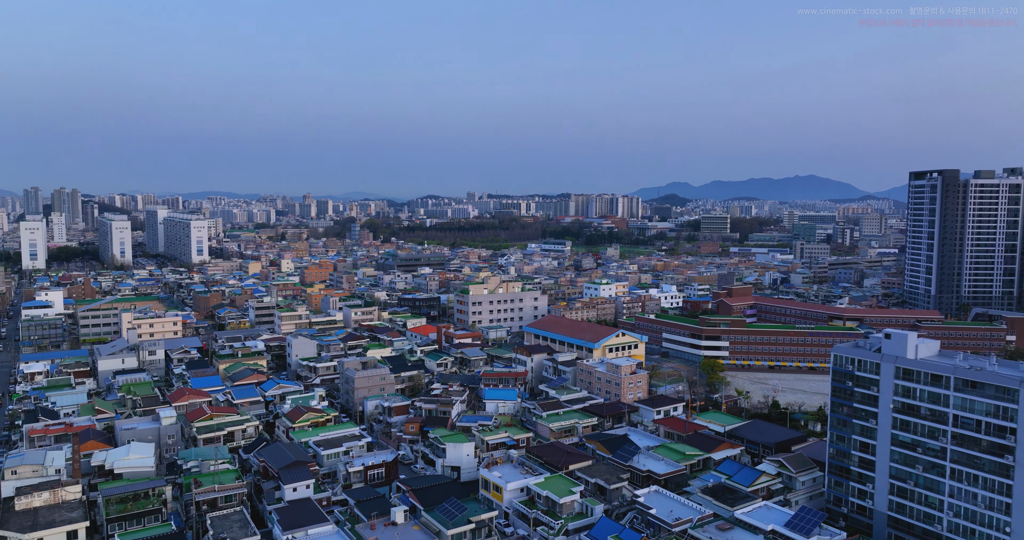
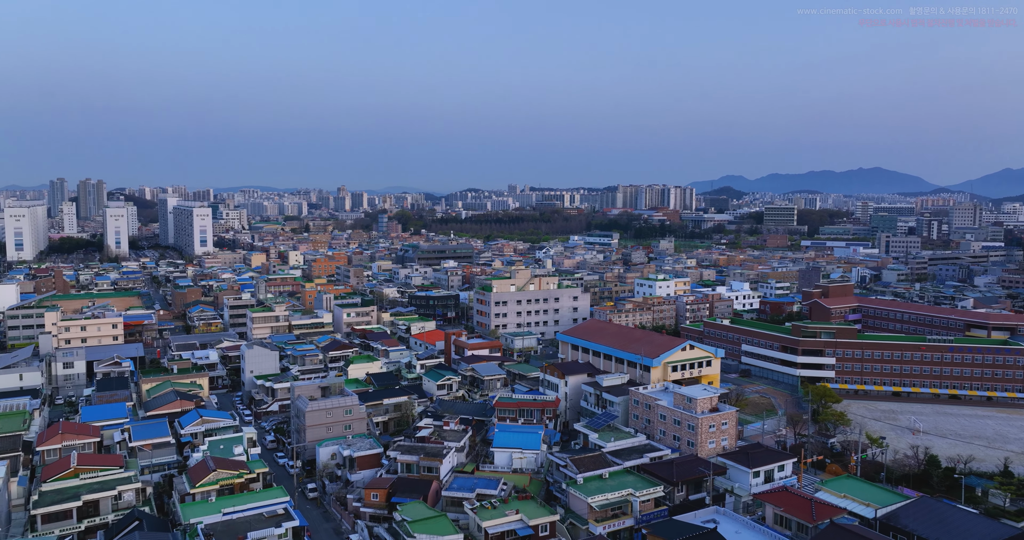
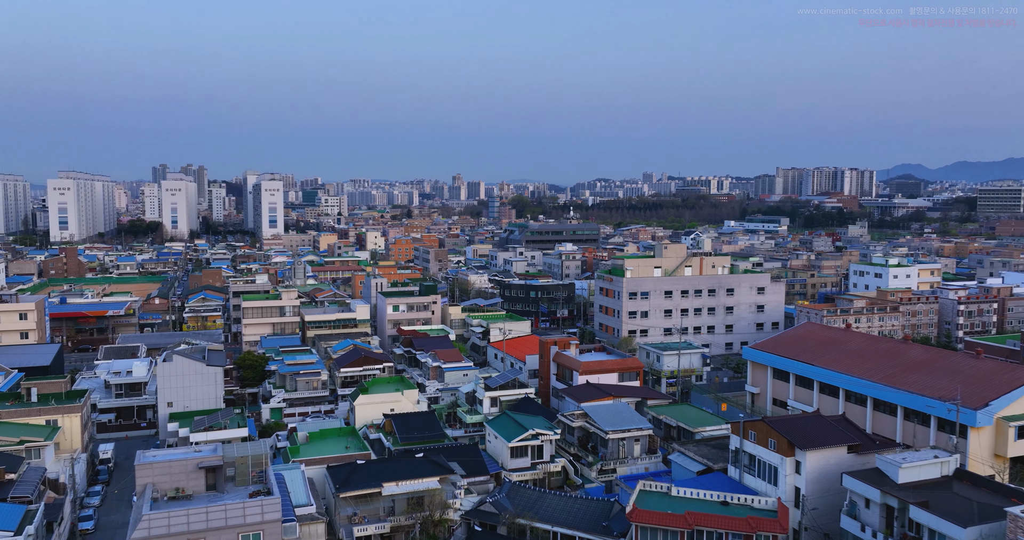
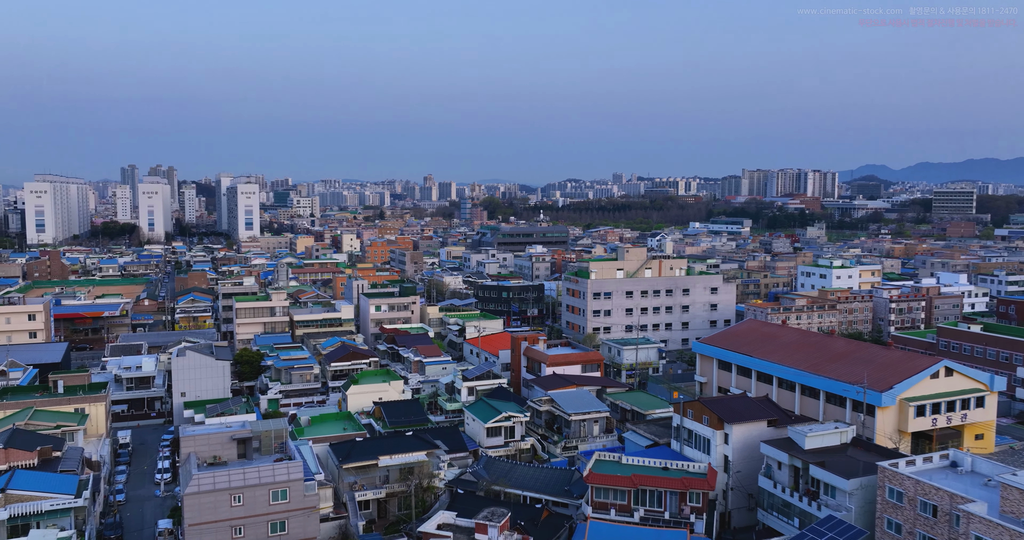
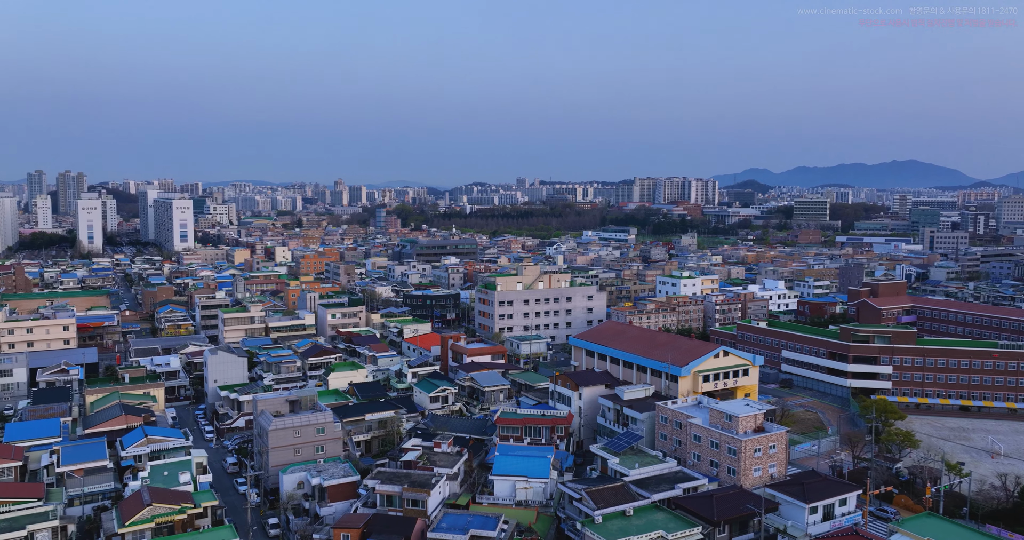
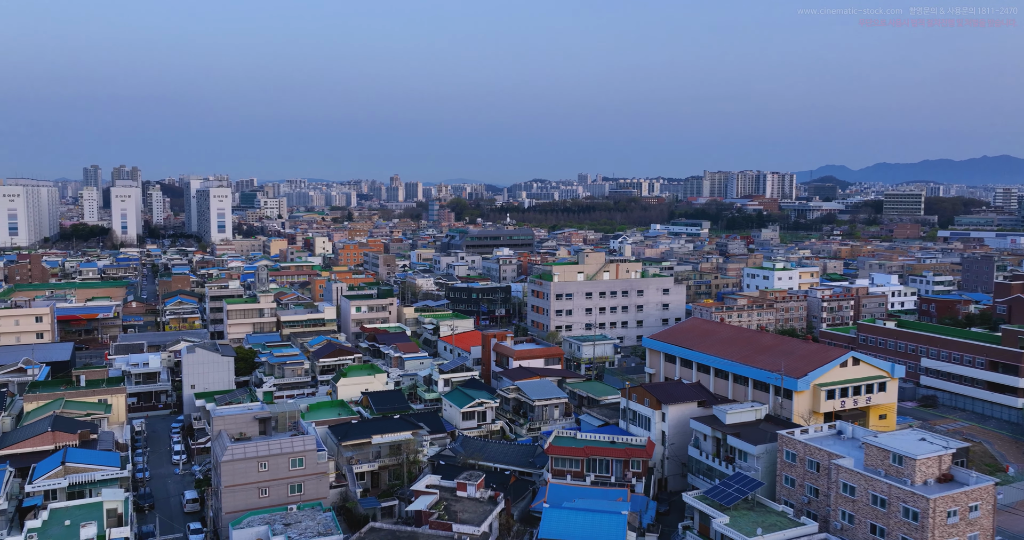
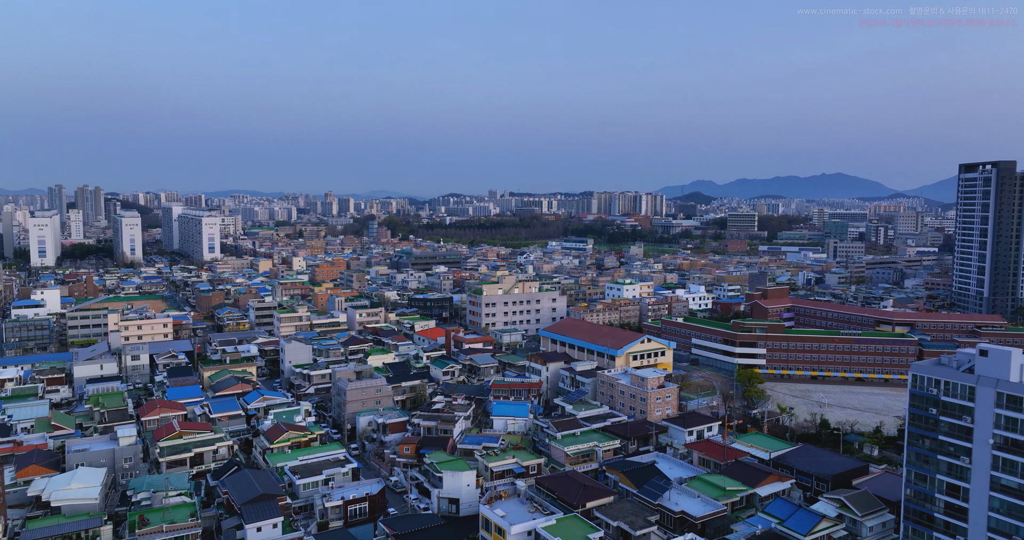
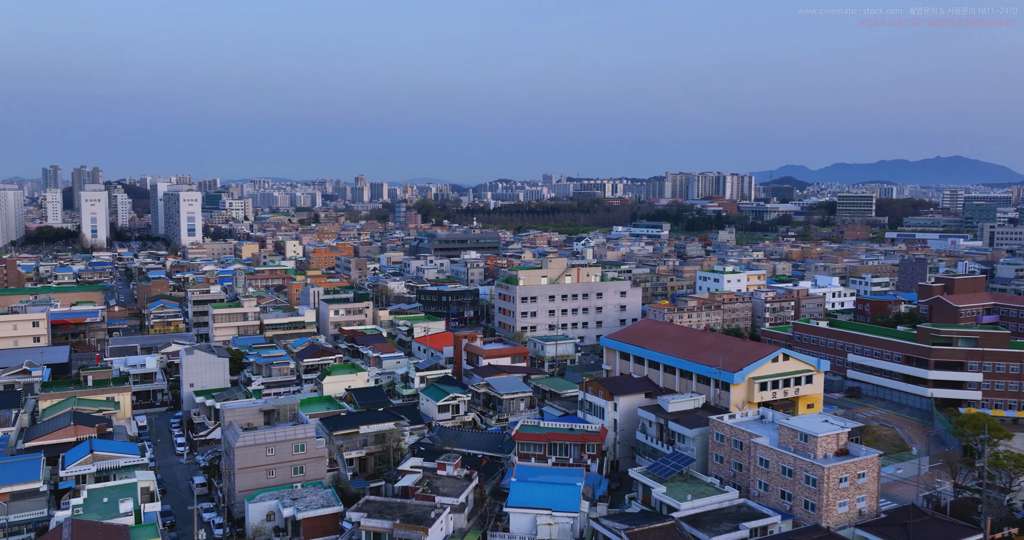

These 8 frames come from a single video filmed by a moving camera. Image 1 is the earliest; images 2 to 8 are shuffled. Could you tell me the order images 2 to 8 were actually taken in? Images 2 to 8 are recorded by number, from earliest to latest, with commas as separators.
7, 2, 5, 8, 6, 4, 3
